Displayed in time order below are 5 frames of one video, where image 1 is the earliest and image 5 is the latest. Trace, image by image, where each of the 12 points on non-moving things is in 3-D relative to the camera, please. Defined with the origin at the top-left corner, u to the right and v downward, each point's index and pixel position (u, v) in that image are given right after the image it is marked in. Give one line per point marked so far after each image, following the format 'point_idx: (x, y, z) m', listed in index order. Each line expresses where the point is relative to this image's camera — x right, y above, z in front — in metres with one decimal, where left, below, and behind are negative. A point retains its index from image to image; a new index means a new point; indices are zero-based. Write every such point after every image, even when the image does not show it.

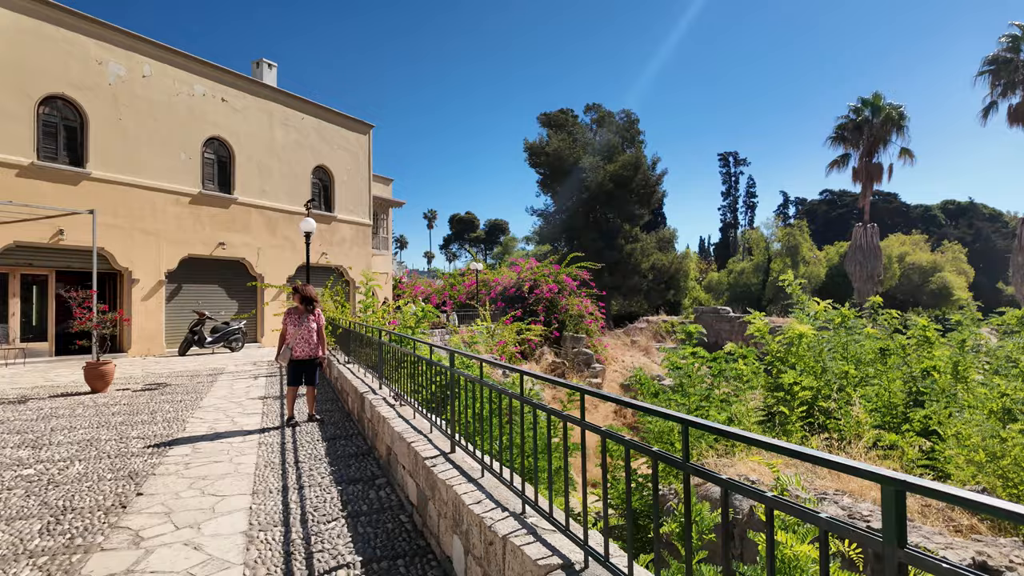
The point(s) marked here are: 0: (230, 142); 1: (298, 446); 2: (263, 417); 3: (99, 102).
0: (-7.8, +4.0, +16.5) m
1: (-2.0, -1.5, +5.7) m
2: (-2.9, -1.5, +7.0) m
3: (-9.4, +4.2, +13.6) m
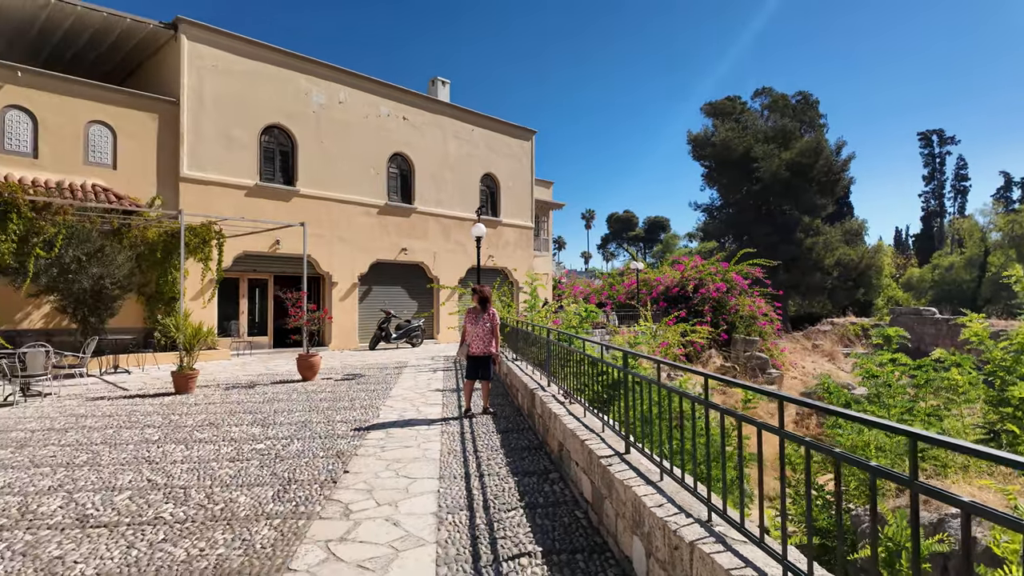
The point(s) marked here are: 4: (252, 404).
0: (-3.1, +4.0, +18.0) m
1: (-0.4, -1.5, +6.0) m
2: (-0.9, -1.5, +7.6) m
3: (-5.4, +4.1, +15.6) m
4: (-3.5, -1.5, +8.0) m
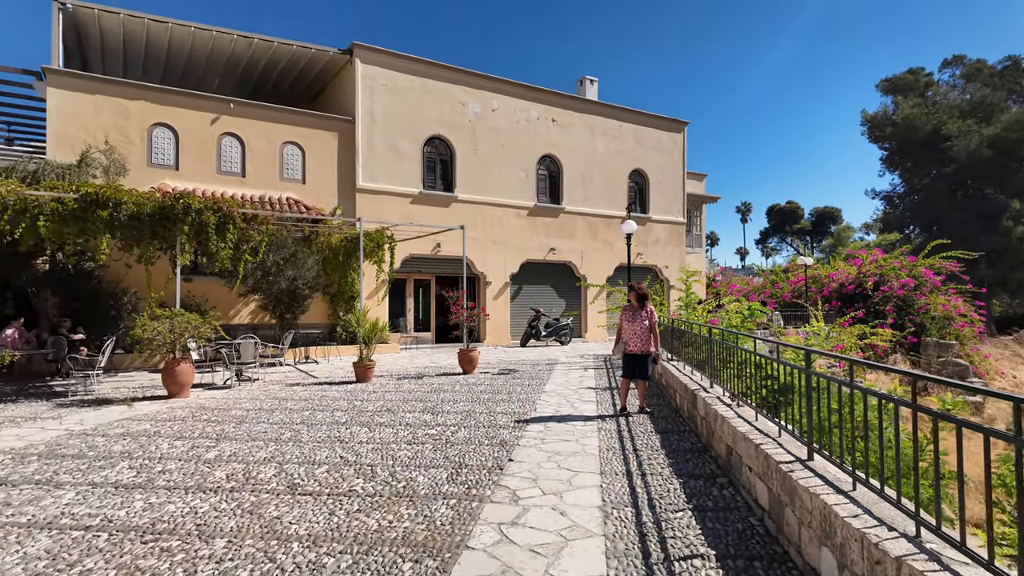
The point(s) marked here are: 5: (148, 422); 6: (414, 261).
0: (+1.4, +4.0, +18.2) m
1: (+1.2, -1.5, +5.9) m
2: (+1.1, -1.5, +7.6) m
3: (-1.4, +4.2, +16.5) m
4: (-1.3, -1.5, +8.6) m
5: (-4.0, -1.5, +6.6) m
6: (-2.7, +0.7, +15.9) m
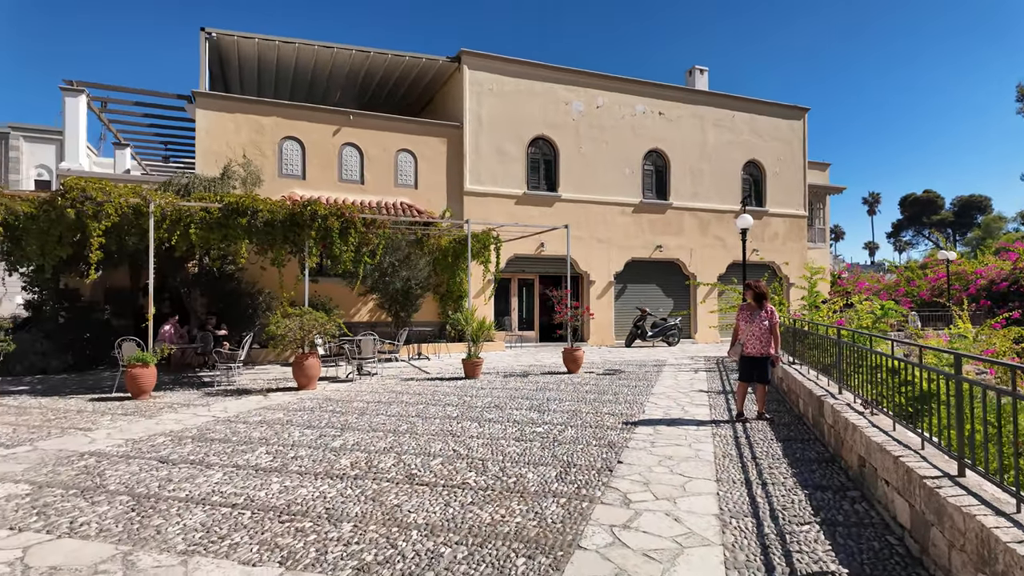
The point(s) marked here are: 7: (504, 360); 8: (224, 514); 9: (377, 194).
0: (+4.6, +4.0, +17.7) m
1: (+2.3, -1.4, +5.6) m
2: (+2.4, -1.5, +7.3) m
3: (+1.5, +4.2, +16.5) m
4: (+0.2, -1.5, +8.7) m
5: (-2.8, -1.5, +7.2) m
6: (+0.2, +0.7, +16.1) m
7: (-0.2, -1.6, +12.9) m
8: (-1.8, -1.4, +3.8) m
9: (-3.3, +2.3, +14.6) m
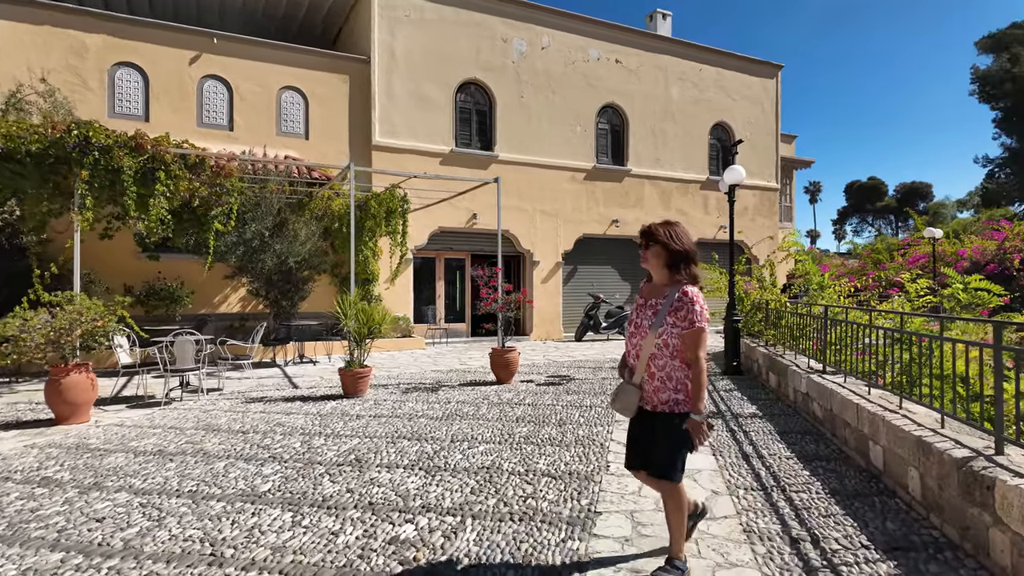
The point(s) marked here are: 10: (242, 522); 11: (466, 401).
0: (+2.8, +4.5, +14.9) m
1: (+1.5, -1.2, +2.7) m
2: (+1.5, -1.2, +4.4) m
3: (-0.2, +4.6, +13.4) m
4: (-0.8, -1.3, +5.7) m
5: (-3.7, -1.3, +3.9) m
6: (-1.5, +1.1, +13.0) m
7: (-1.6, -1.2, +9.8) m
8: (-2.4, -1.3, +0.6) m
9: (-4.8, +2.7, +11.2) m
10: (-1.4, -1.2, +3.3) m
11: (-0.5, -1.3, +6.8) m
